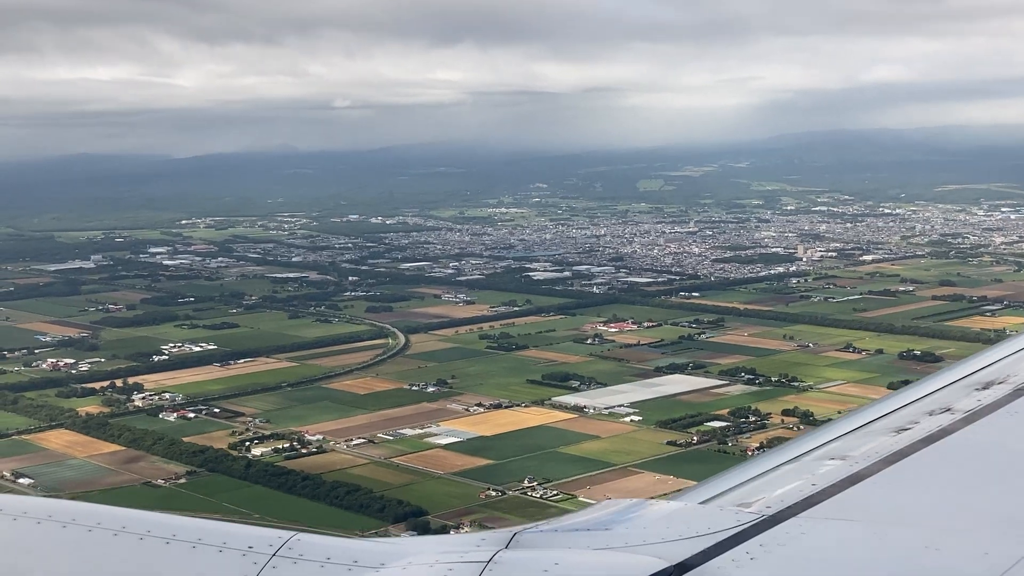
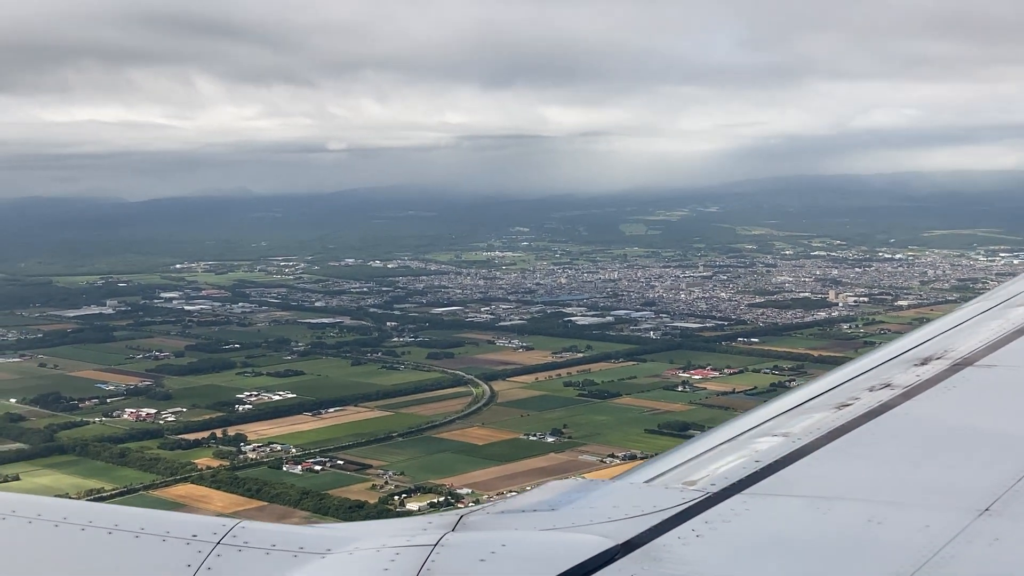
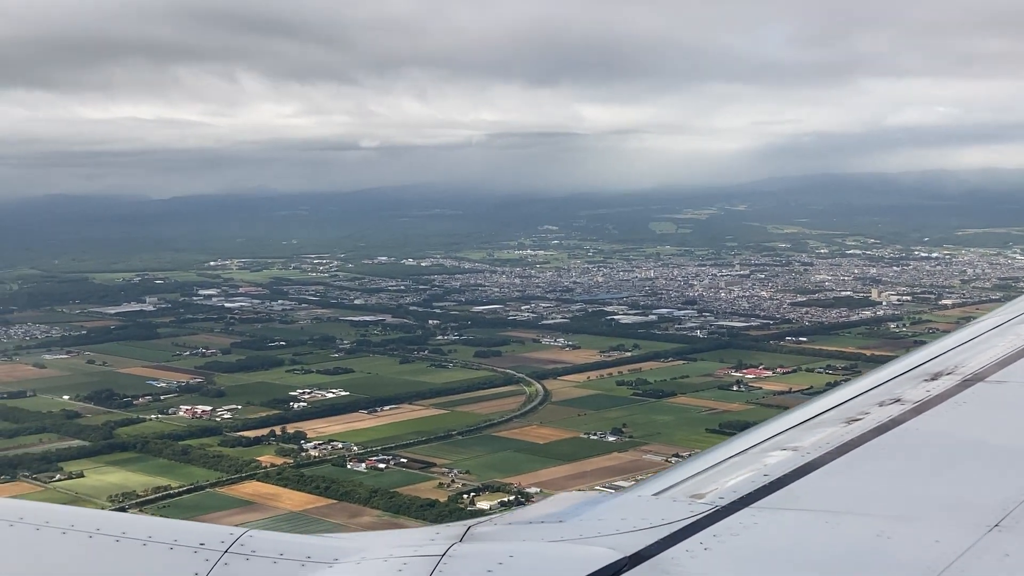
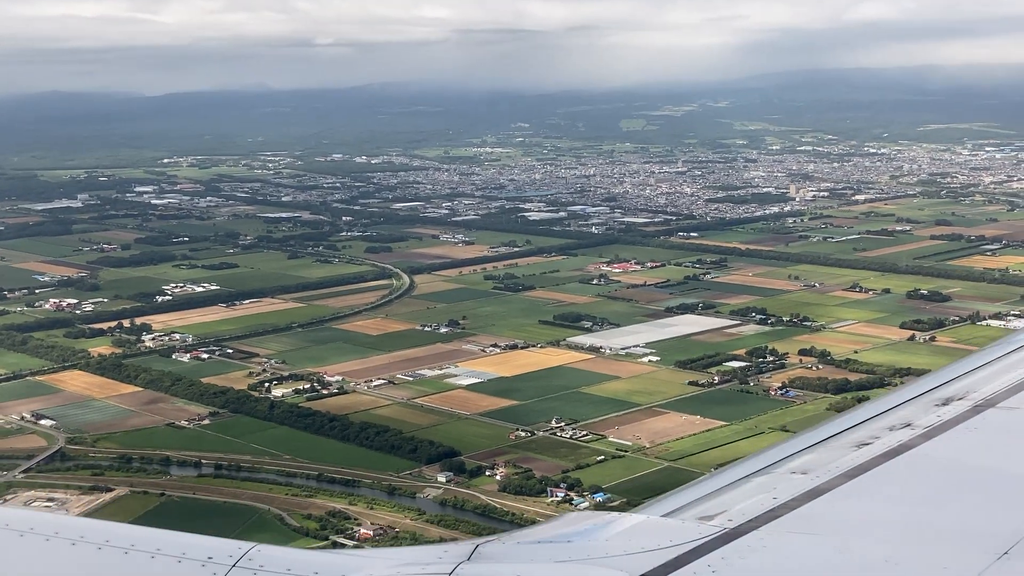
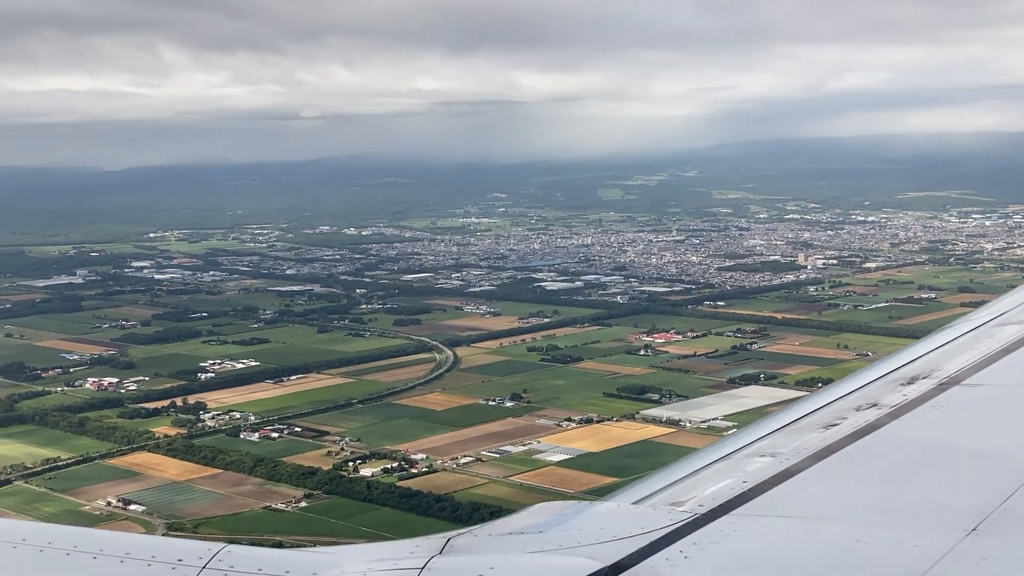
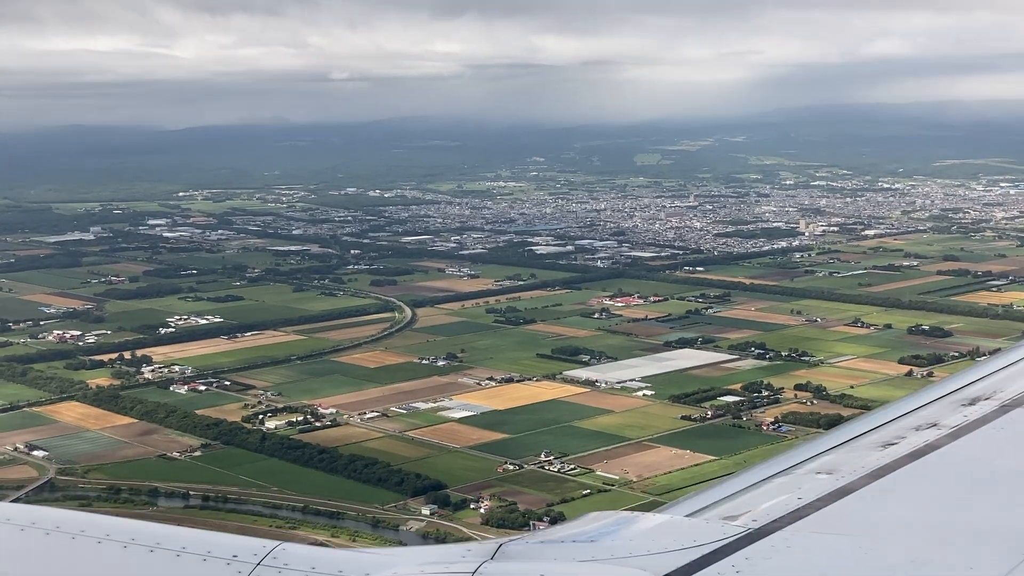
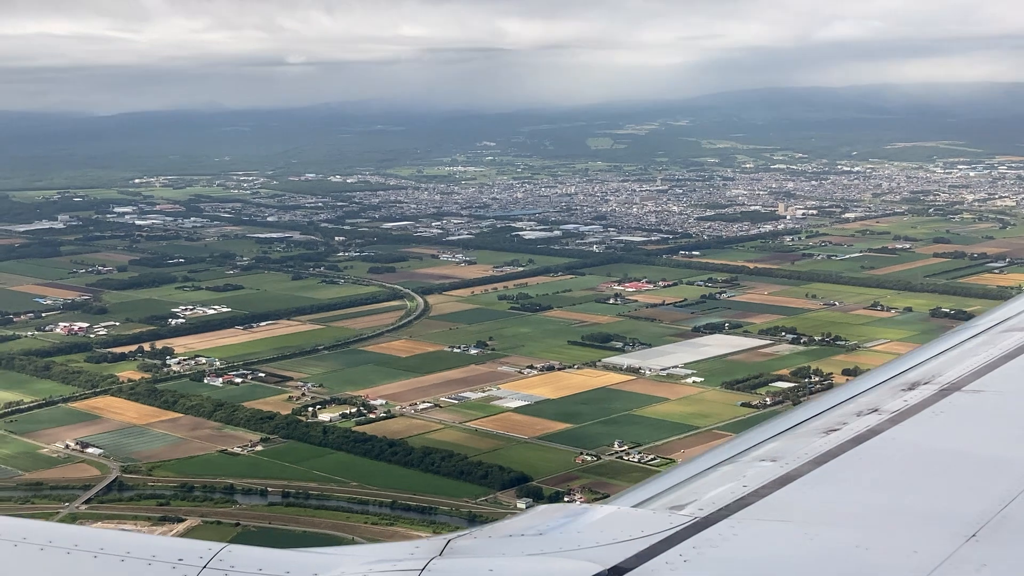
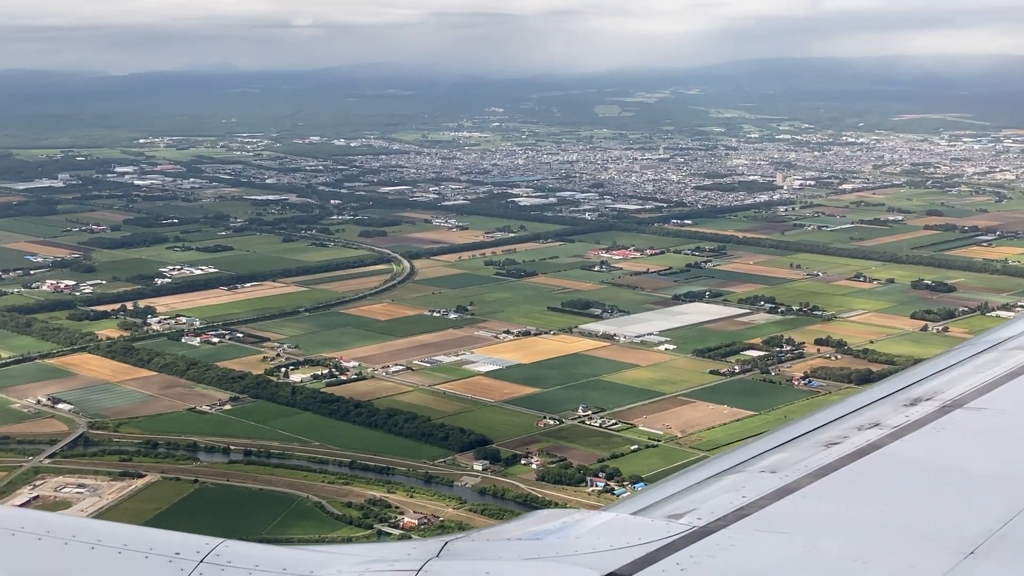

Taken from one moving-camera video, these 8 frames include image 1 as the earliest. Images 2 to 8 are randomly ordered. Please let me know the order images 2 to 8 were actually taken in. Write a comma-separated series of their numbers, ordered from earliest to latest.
6, 4, 8, 7, 5, 2, 3
